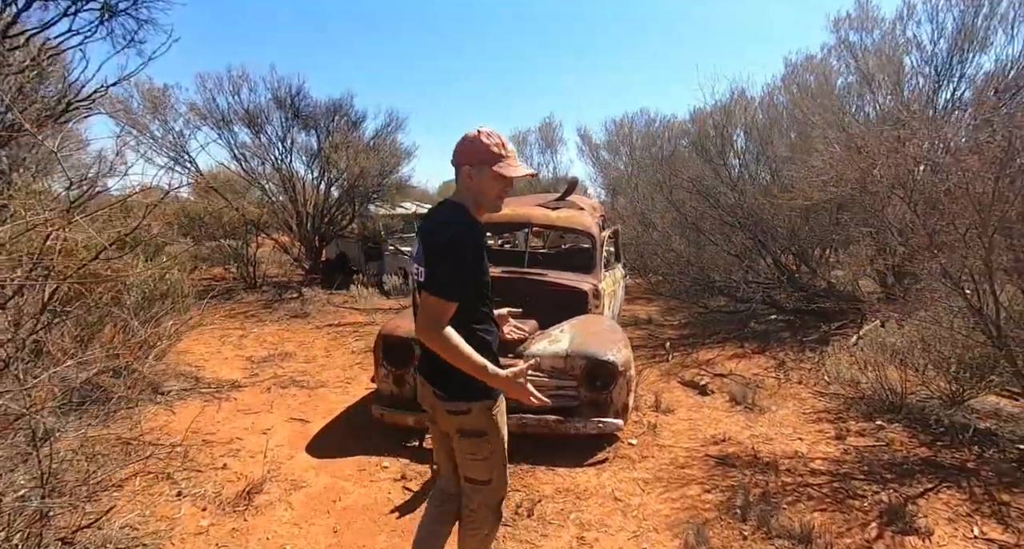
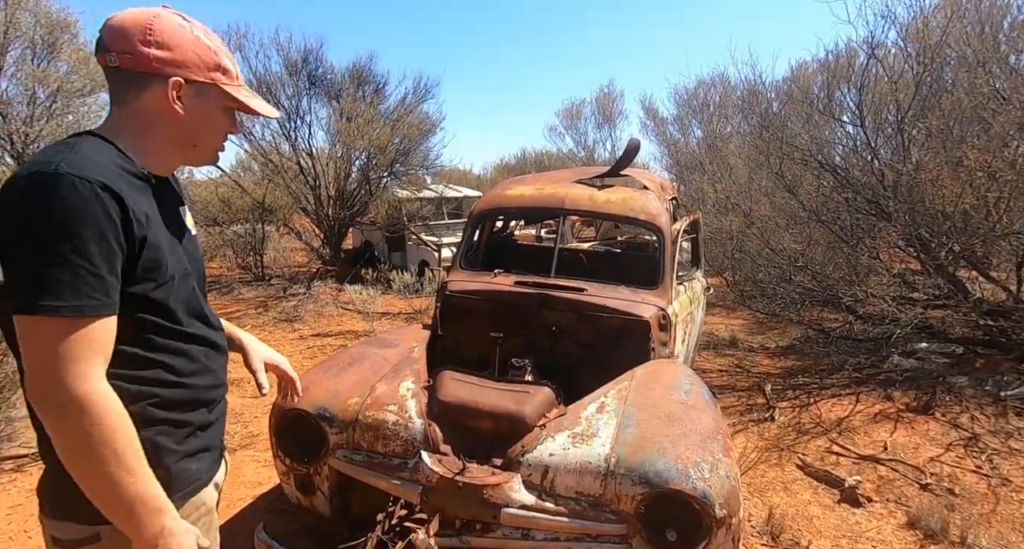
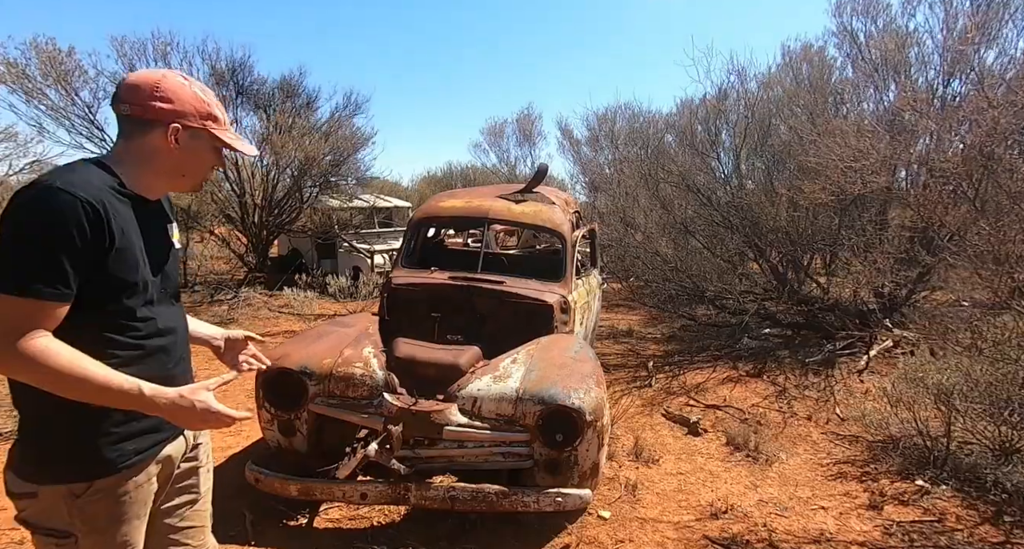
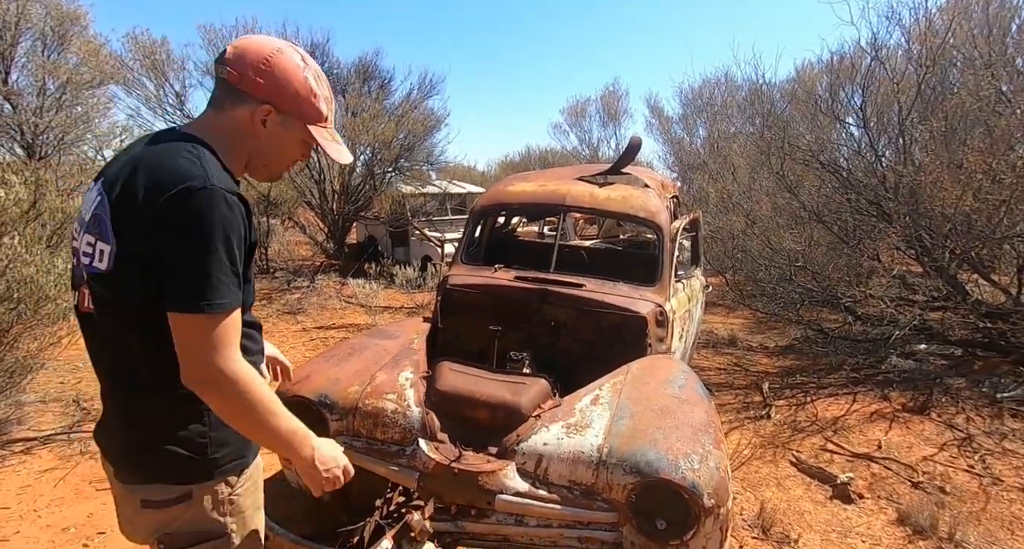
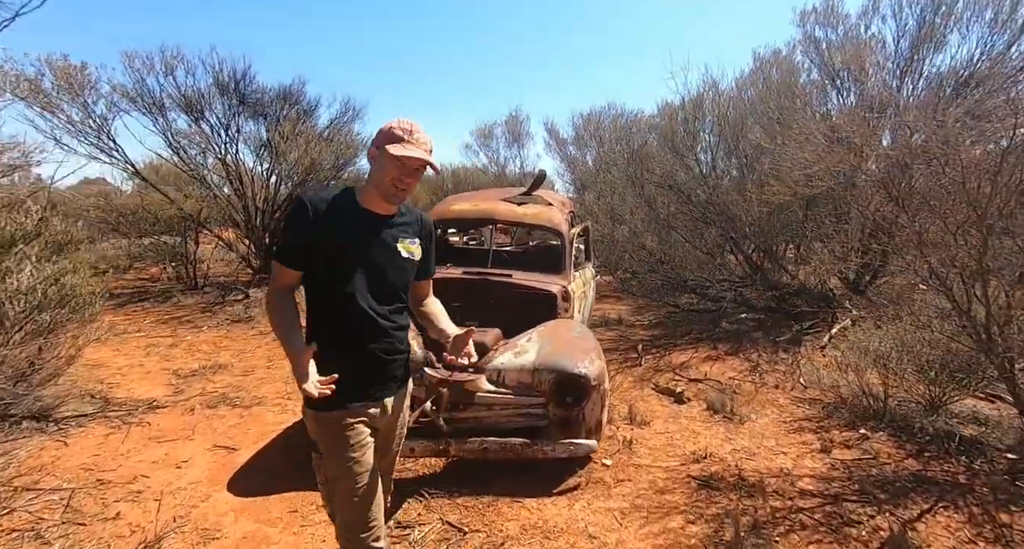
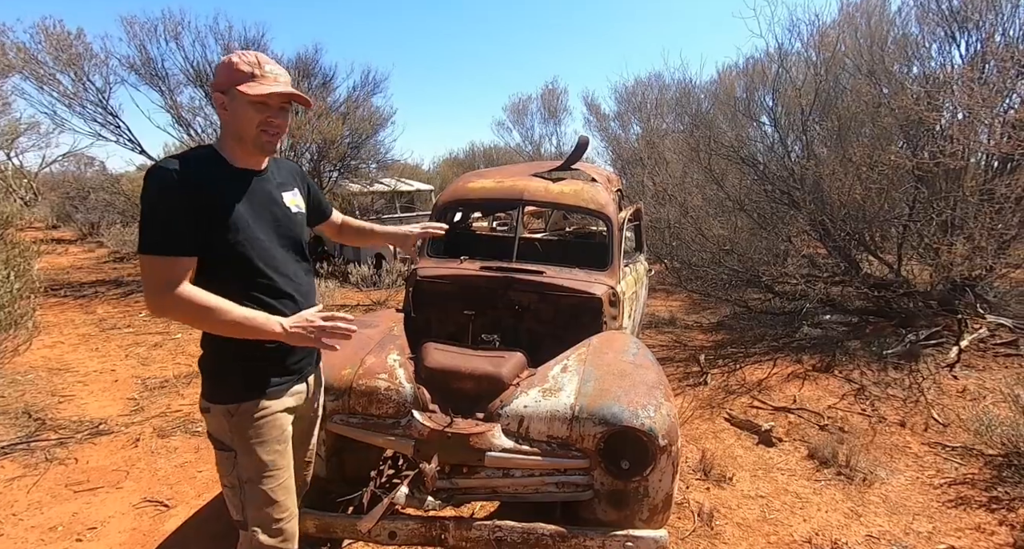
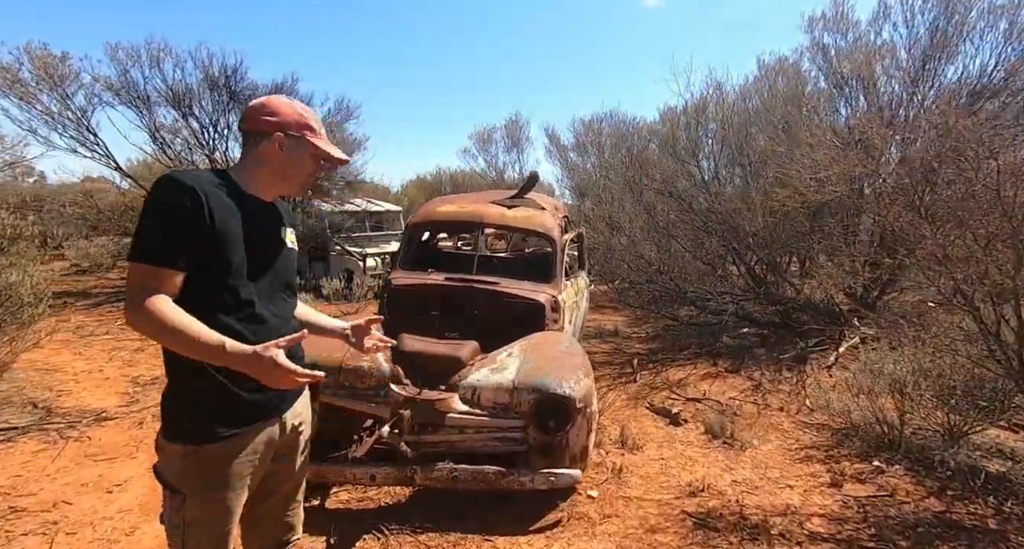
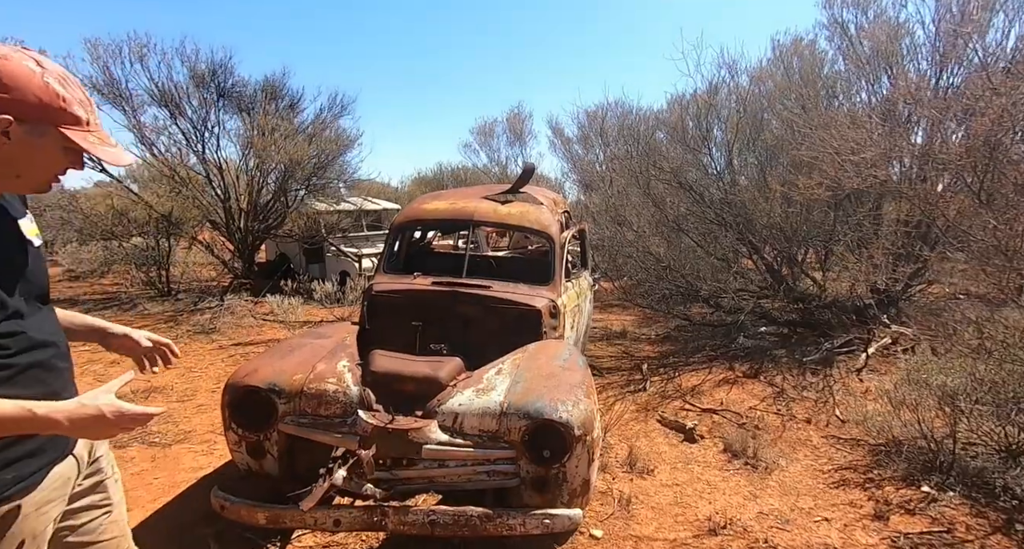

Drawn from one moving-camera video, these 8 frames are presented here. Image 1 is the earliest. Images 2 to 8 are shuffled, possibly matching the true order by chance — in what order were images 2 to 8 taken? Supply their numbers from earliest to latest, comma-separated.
5, 7, 3, 8, 2, 4, 6
